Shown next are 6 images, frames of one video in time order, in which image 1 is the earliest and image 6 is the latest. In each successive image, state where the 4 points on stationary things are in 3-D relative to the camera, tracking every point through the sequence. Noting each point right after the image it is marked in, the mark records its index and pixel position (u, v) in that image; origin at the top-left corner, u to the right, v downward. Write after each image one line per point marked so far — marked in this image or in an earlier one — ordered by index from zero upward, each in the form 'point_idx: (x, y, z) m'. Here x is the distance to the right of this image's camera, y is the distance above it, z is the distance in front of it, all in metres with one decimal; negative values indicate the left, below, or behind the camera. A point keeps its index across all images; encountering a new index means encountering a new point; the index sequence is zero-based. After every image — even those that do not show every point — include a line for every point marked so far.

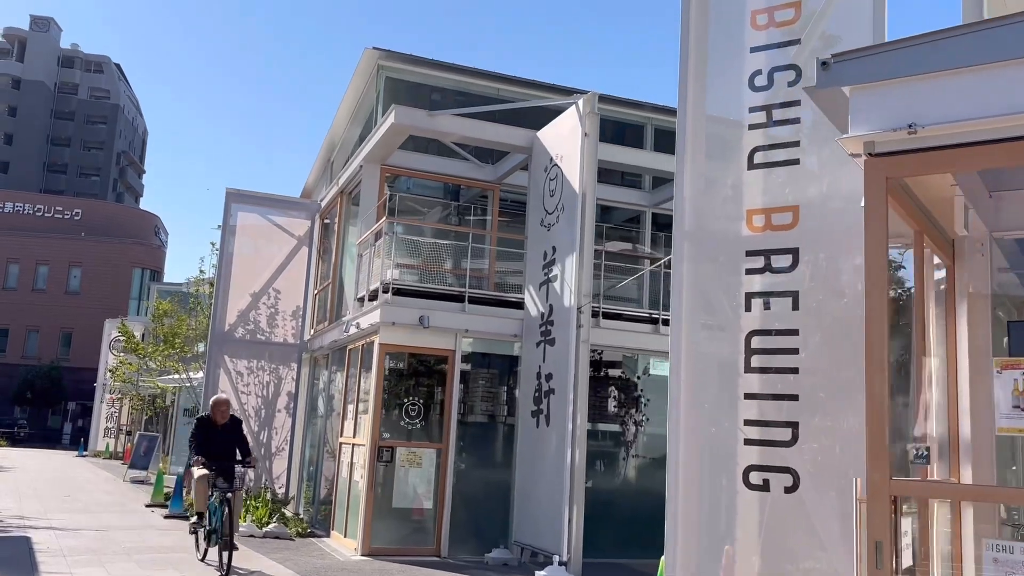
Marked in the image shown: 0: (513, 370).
0: (0.0, -1.2, +13.1) m
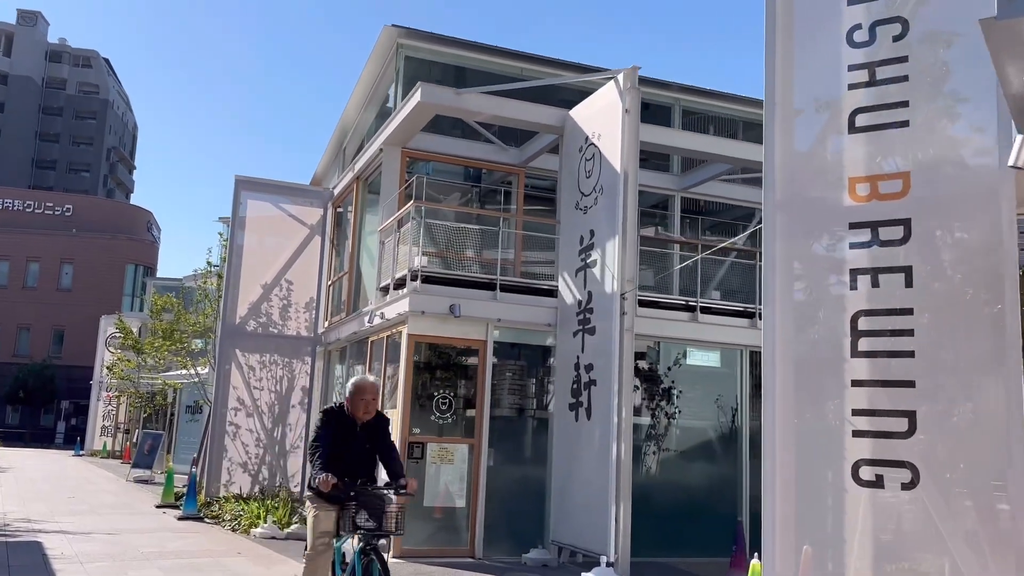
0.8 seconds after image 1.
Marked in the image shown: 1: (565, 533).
0: (+0.5, -1.0, +12.5) m
1: (+0.7, -3.1, +11.4) m
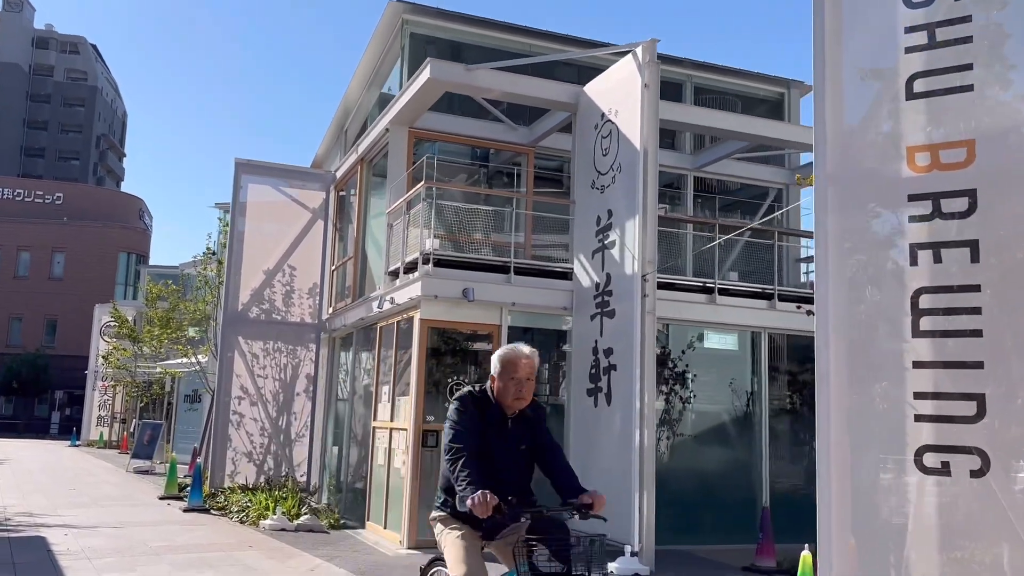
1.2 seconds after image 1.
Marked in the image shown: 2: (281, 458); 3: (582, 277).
0: (+0.7, -0.8, +12.2) m
1: (+0.9, -2.9, +11.1) m
2: (-4.1, -3.0, +16.1) m
3: (+0.9, +0.1, +11.8) m
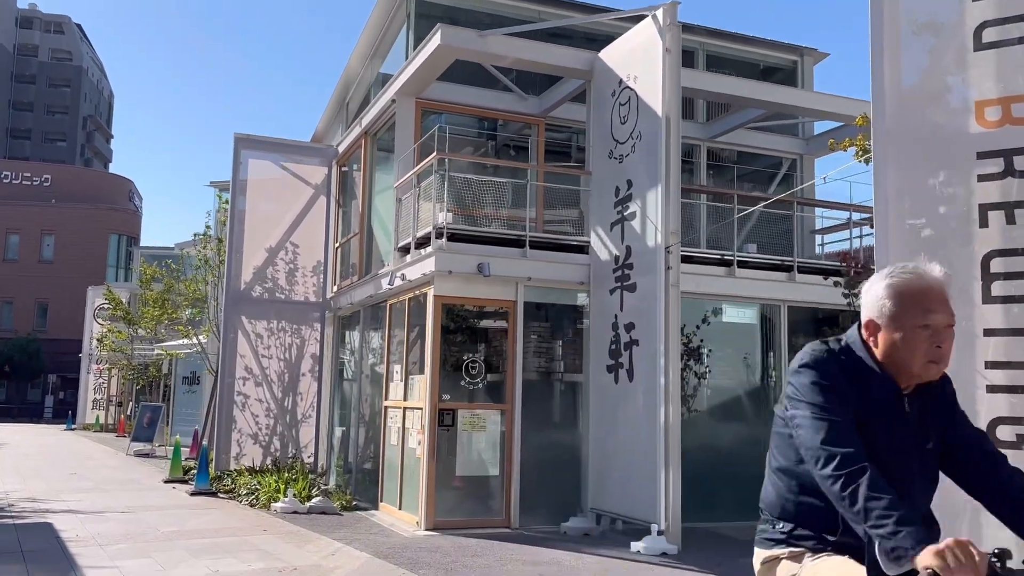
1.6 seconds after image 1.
0: (+0.9, -0.4, +11.9) m
1: (+1.2, -2.6, +10.9) m
2: (-3.9, -2.6, +15.8) m
3: (+1.1, +0.5, +11.5) m
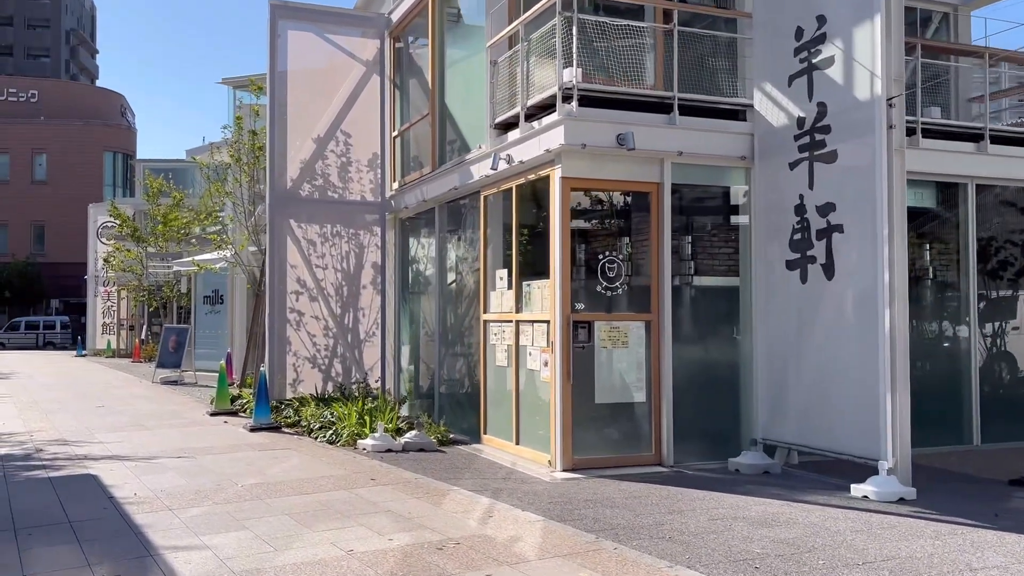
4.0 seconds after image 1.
0: (+2.3, +0.8, +9.5) m
1: (+2.7, -1.4, +8.7) m
2: (-2.4, -1.1, +13.6) m
3: (+2.5, +1.7, +9.0) m
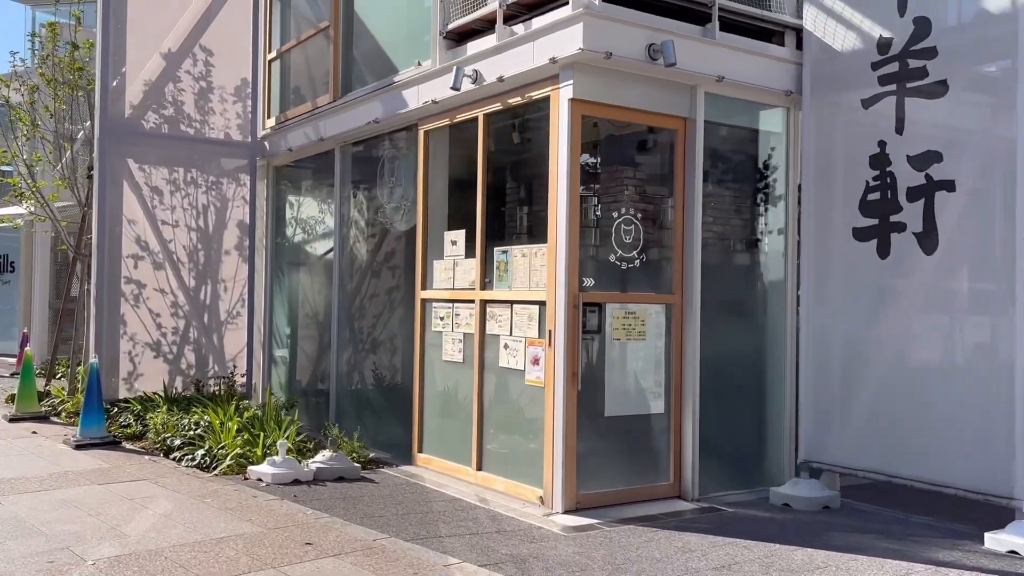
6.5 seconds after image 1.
0: (+2.0, +1.0, +7.3) m
1: (+2.5, -1.2, +6.7) m
2: (-3.5, -0.7, +10.4) m
3: (+2.4, +1.9, +6.9) m
